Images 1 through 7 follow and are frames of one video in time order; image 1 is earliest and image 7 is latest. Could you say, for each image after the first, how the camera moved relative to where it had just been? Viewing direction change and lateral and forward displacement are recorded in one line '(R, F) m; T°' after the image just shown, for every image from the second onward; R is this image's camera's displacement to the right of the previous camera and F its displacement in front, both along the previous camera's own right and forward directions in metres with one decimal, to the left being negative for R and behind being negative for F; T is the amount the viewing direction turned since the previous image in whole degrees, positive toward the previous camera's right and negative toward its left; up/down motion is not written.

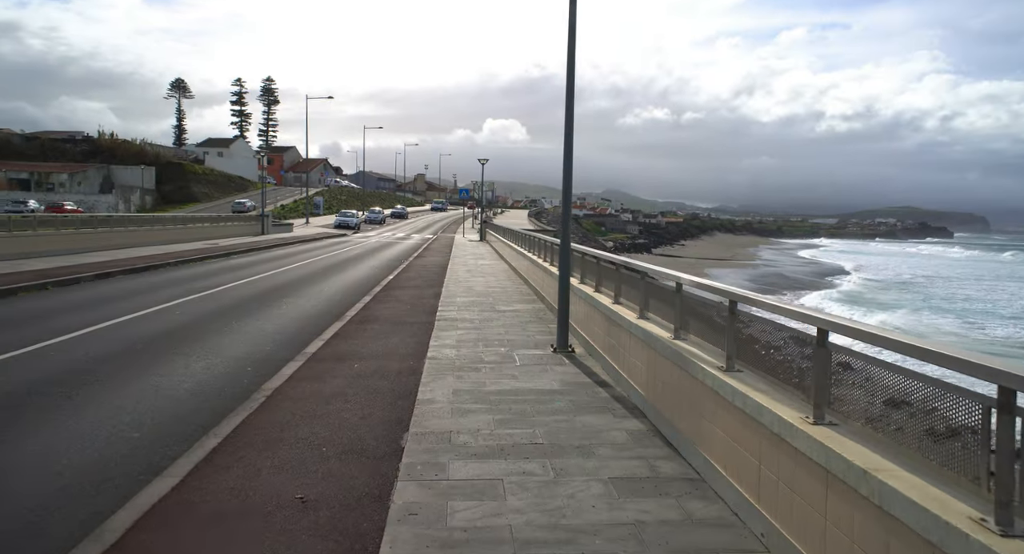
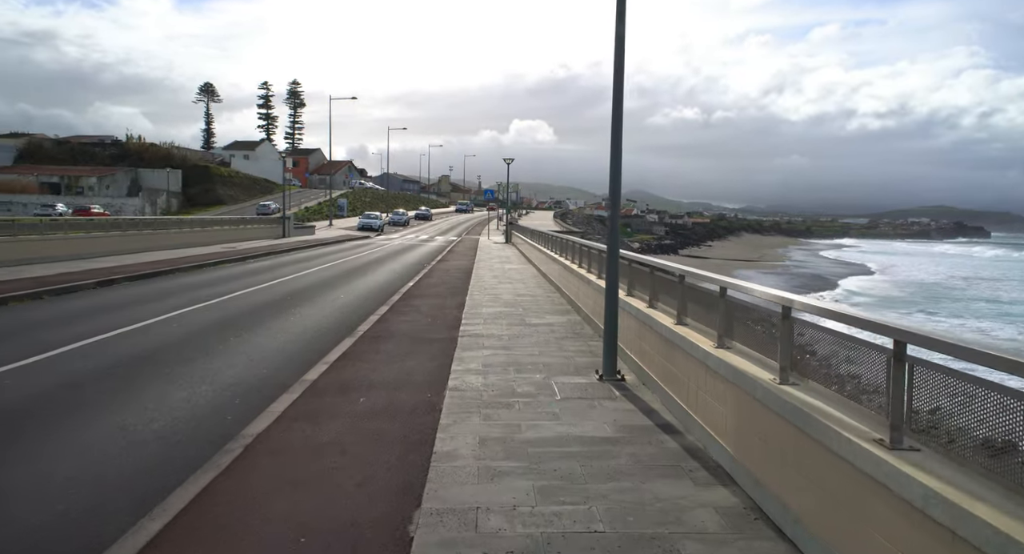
(-0.2, +1.4) m; -2°
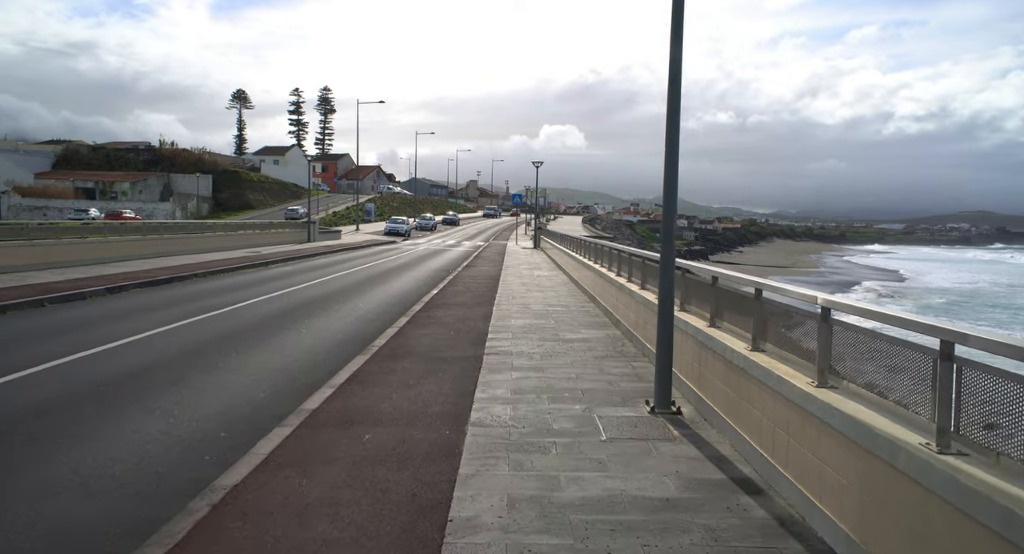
(-0.1, +1.1) m; -3°
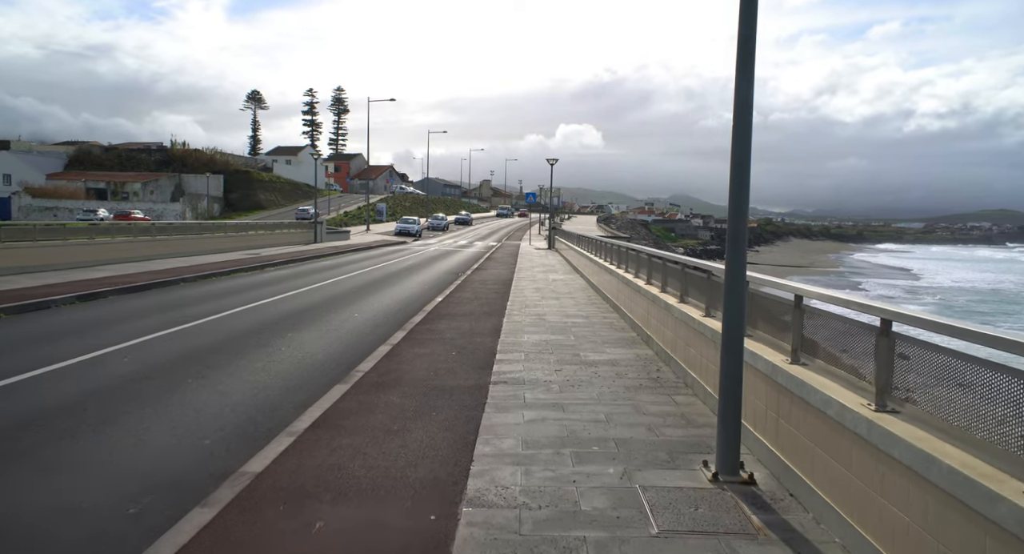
(0.0, +1.5) m; -1°
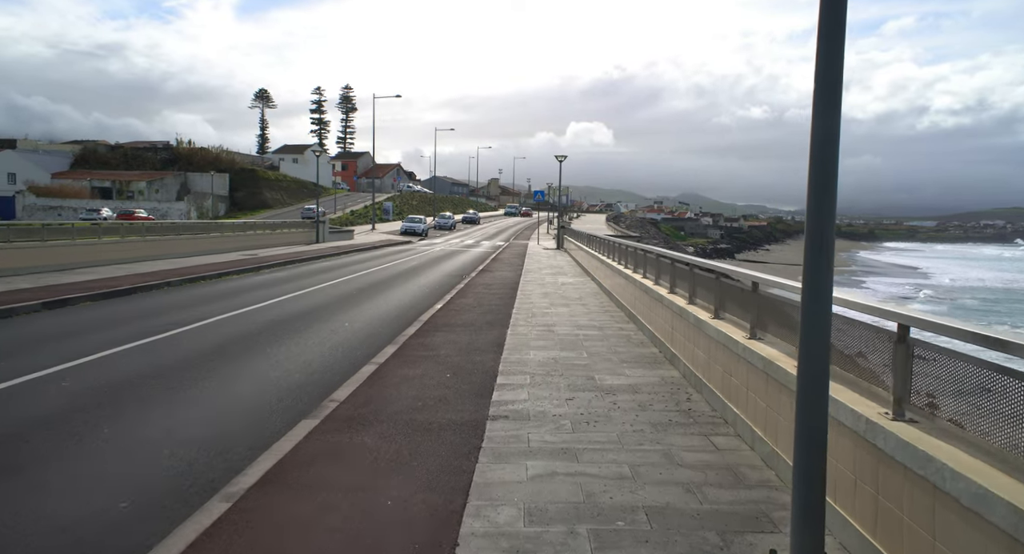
(+0.1, +1.2) m; -1°
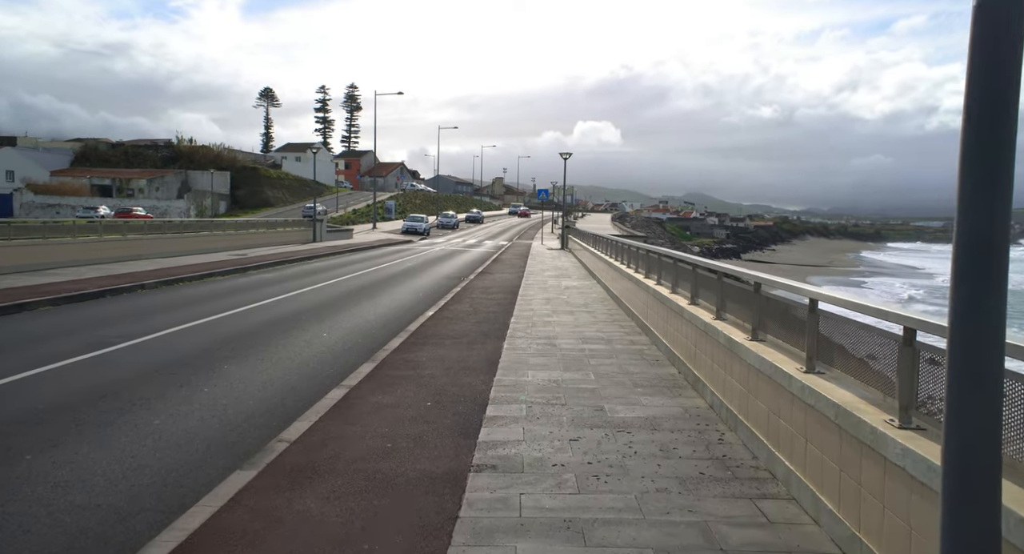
(+0.1, +1.2) m; 0°
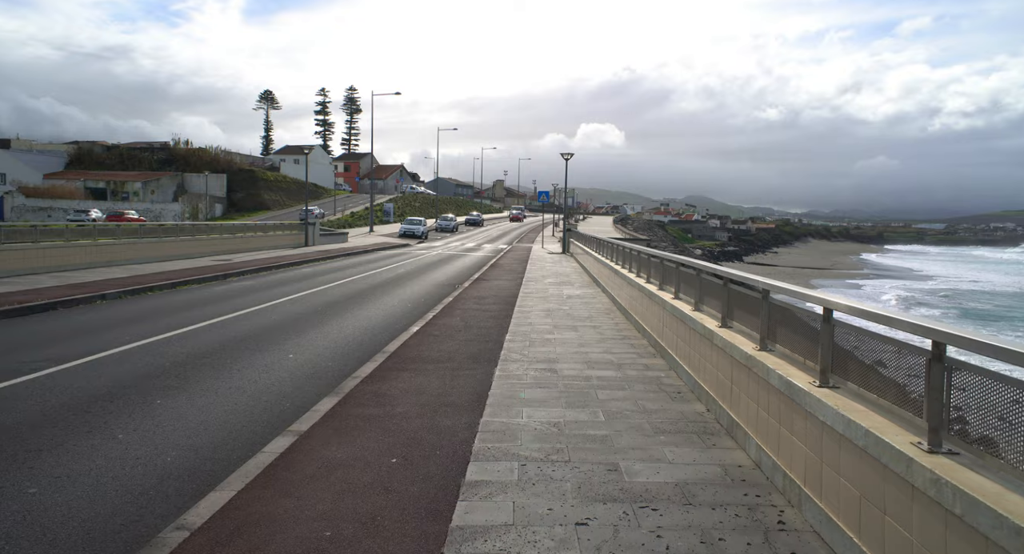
(+0.1, +1.4) m; 0°
